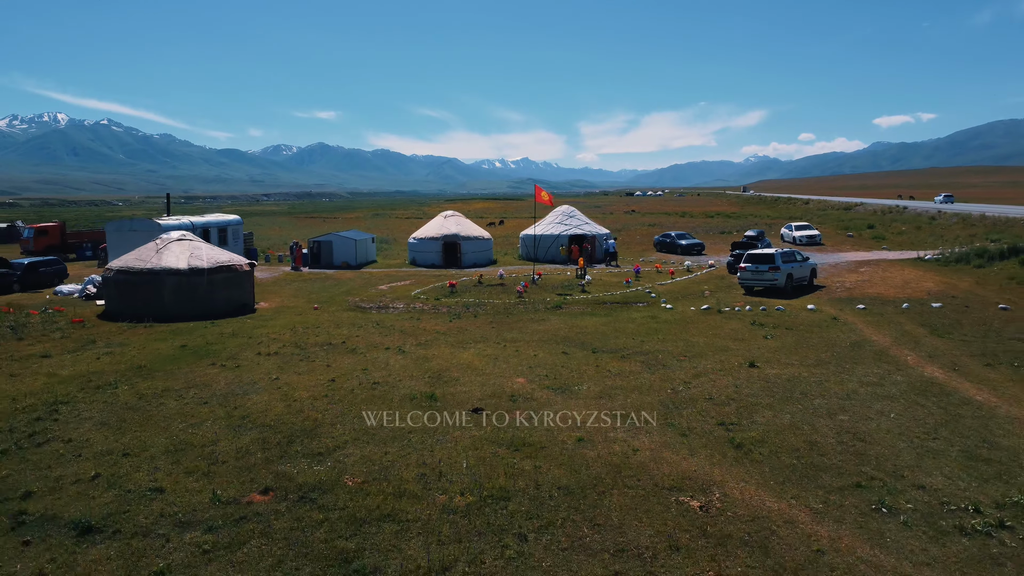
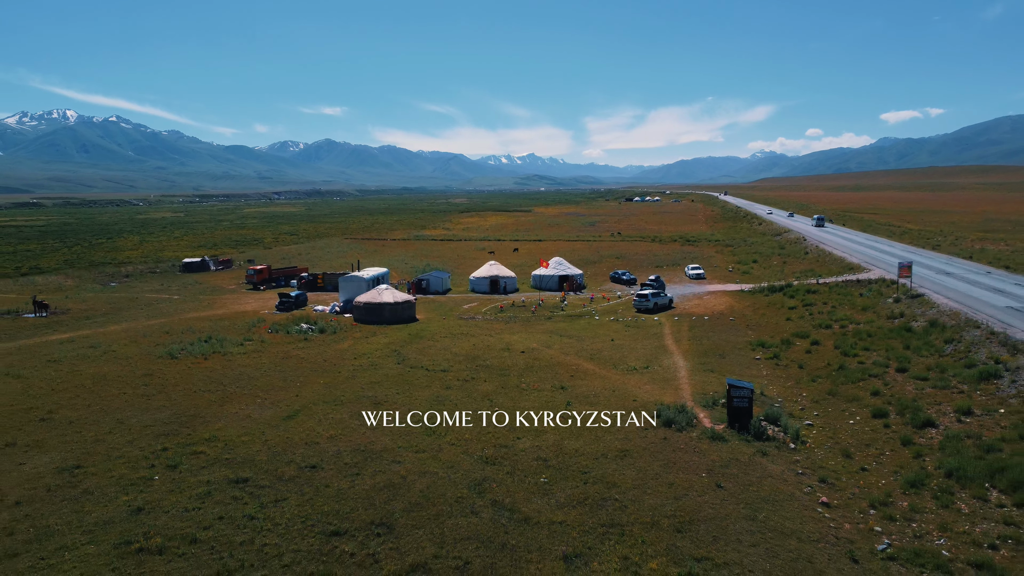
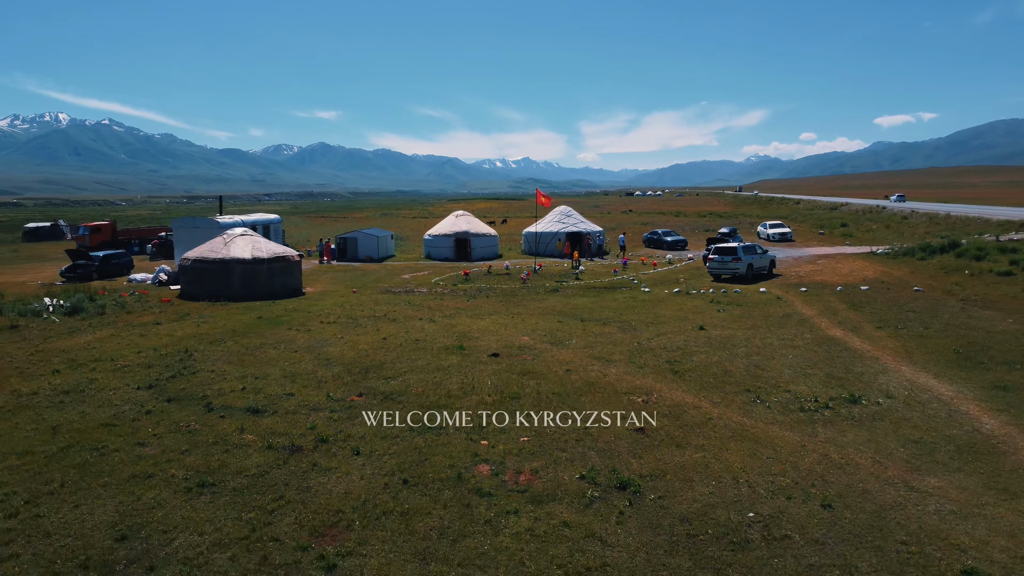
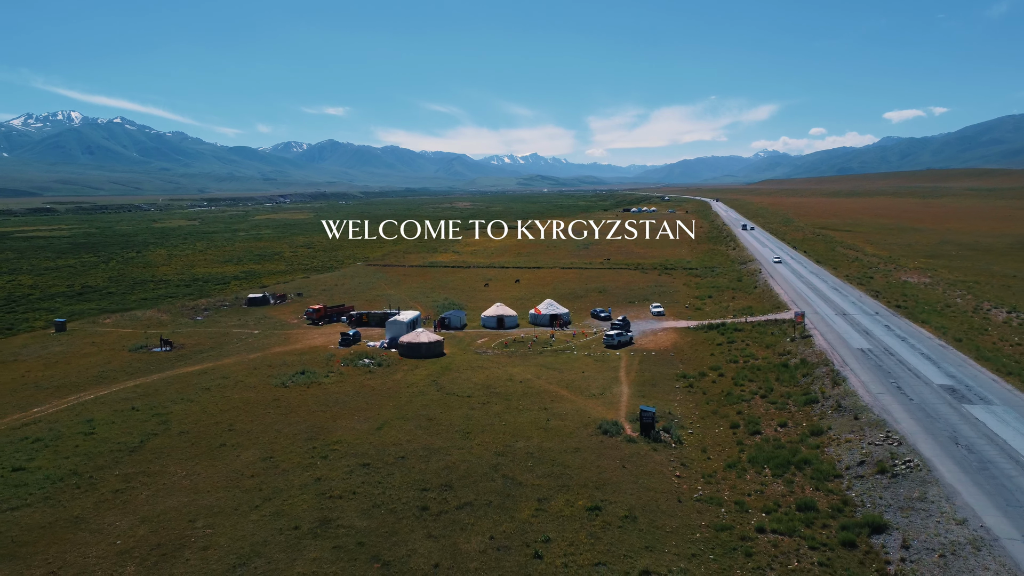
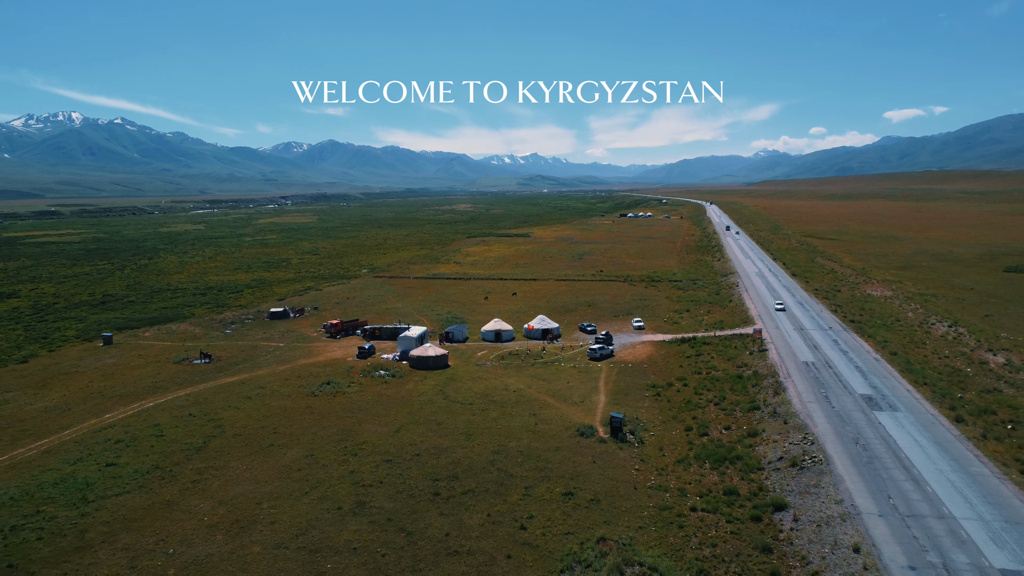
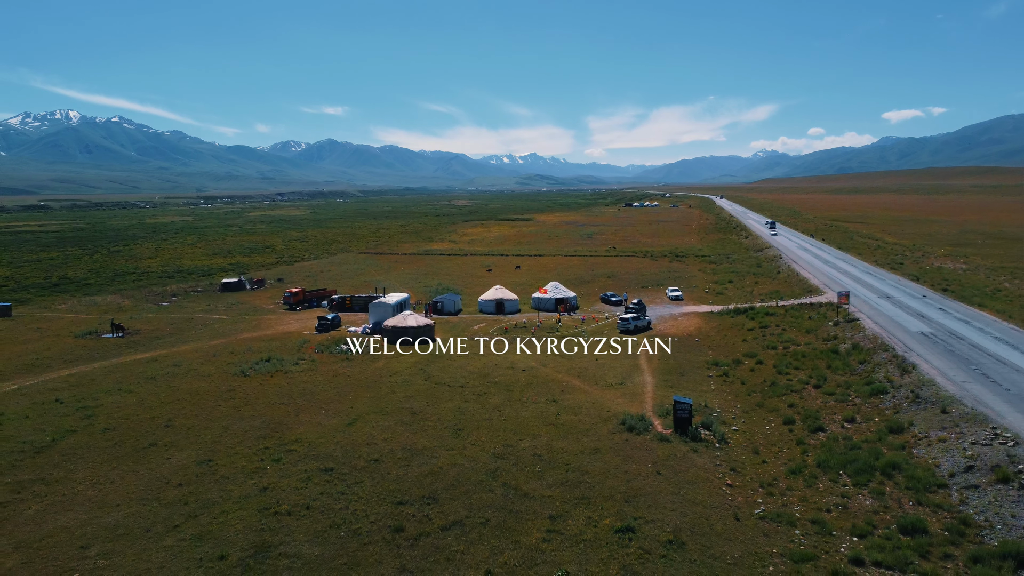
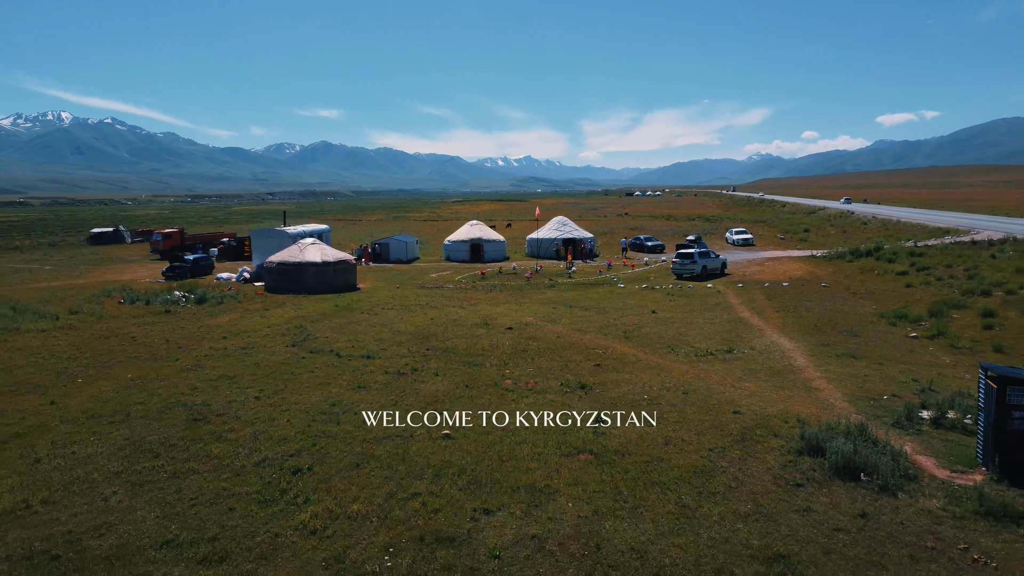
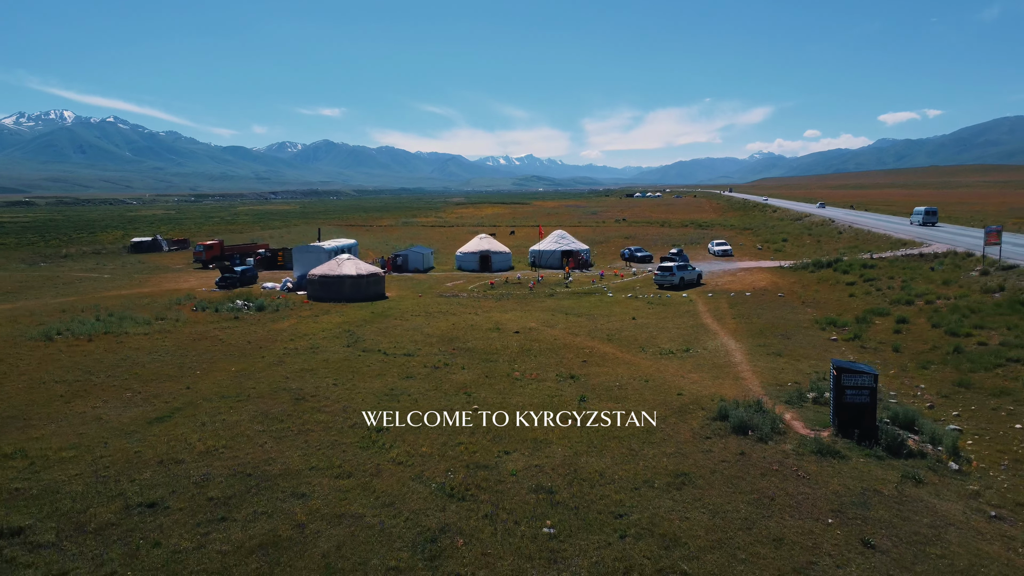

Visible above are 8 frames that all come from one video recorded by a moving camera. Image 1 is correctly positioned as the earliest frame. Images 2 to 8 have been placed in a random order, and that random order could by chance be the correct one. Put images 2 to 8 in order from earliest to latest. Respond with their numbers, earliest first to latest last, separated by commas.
3, 7, 8, 2, 6, 4, 5
